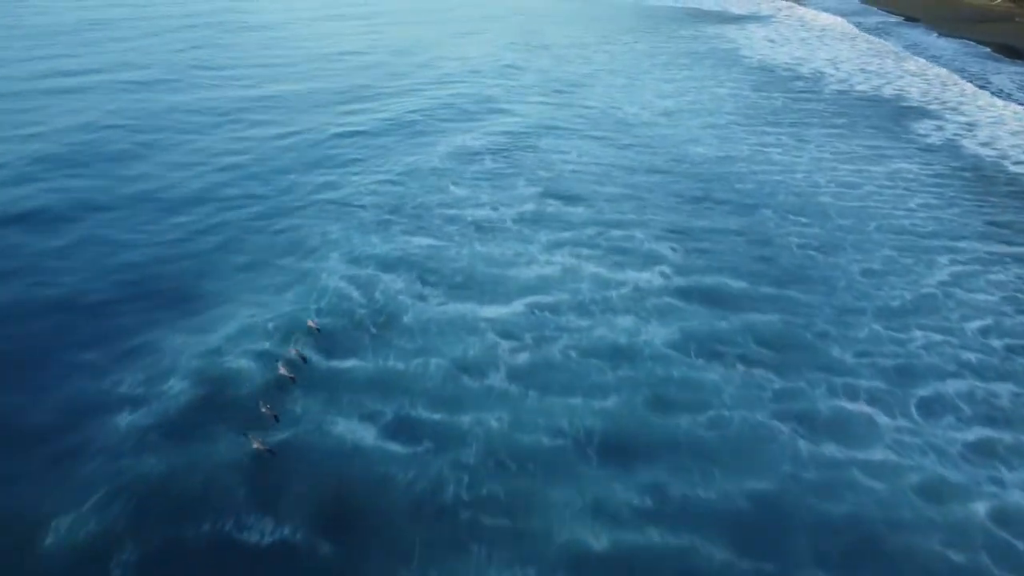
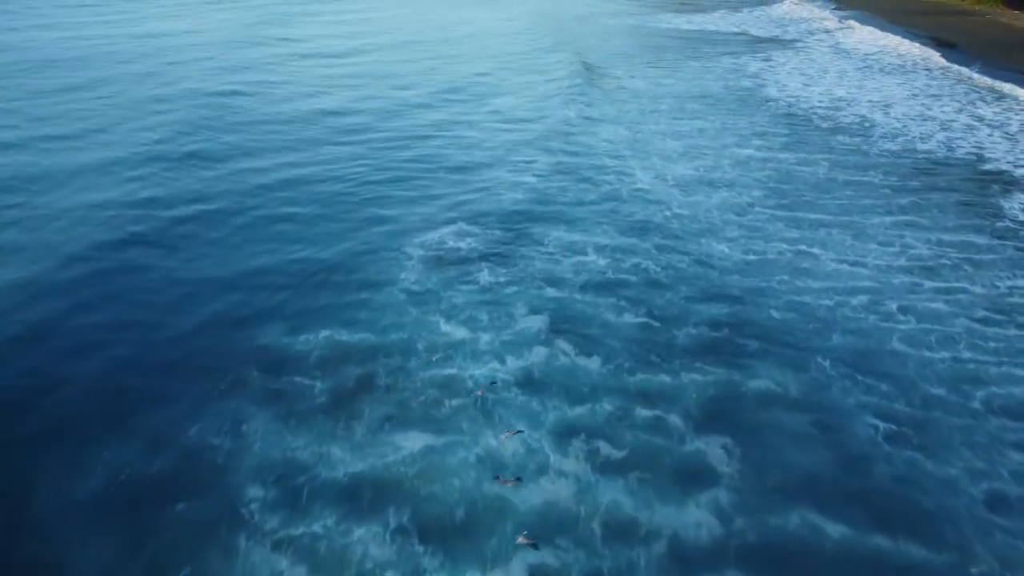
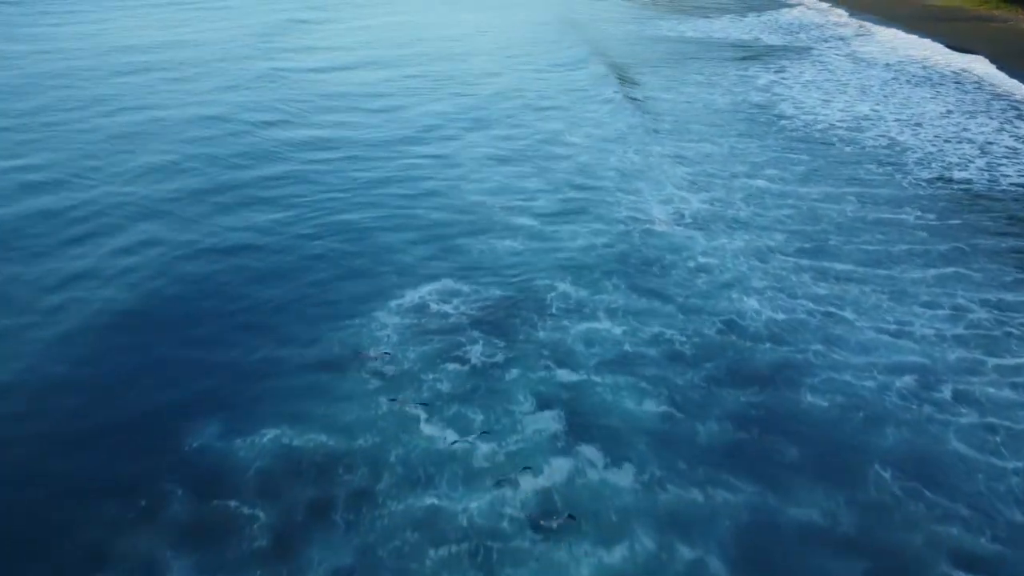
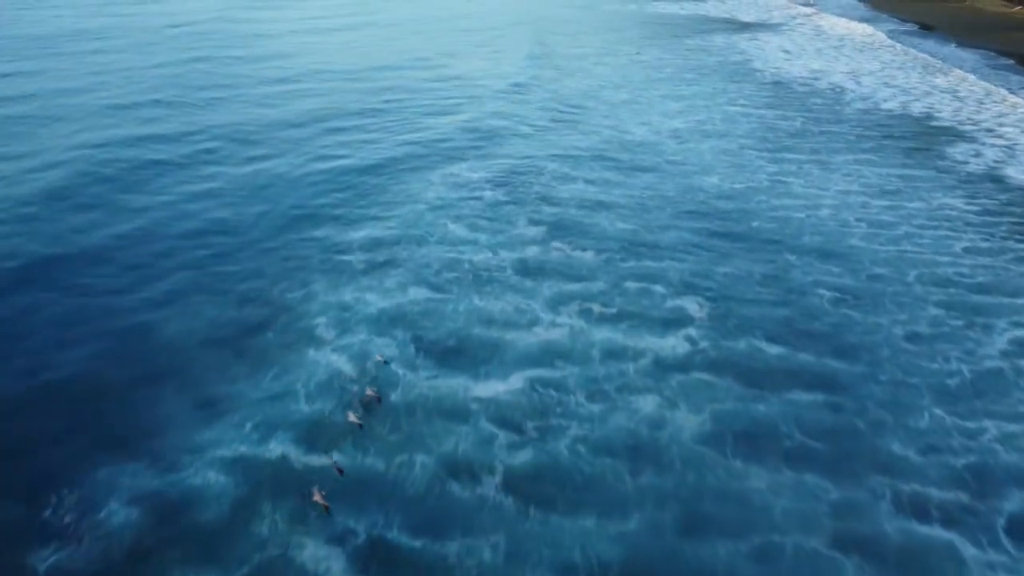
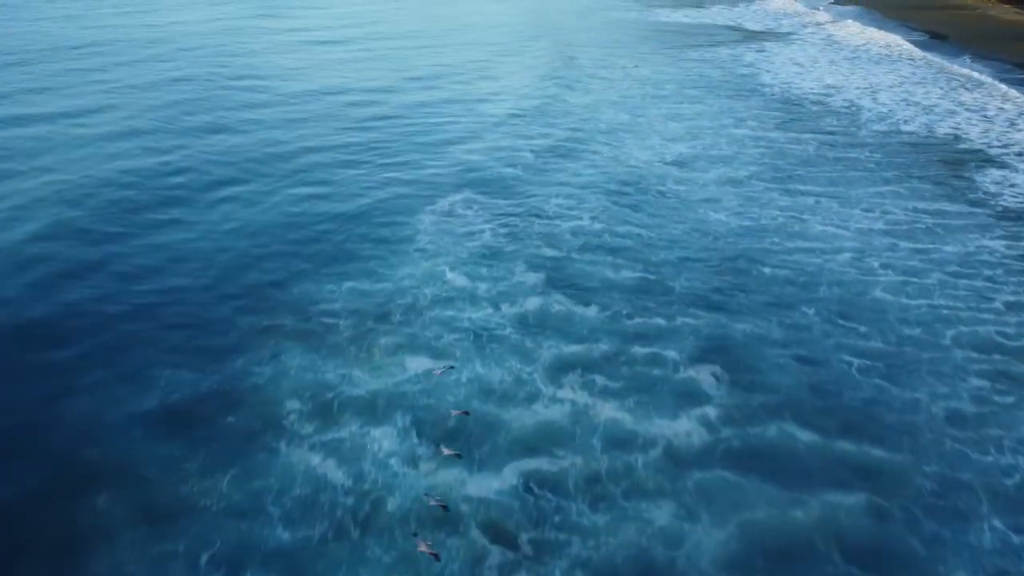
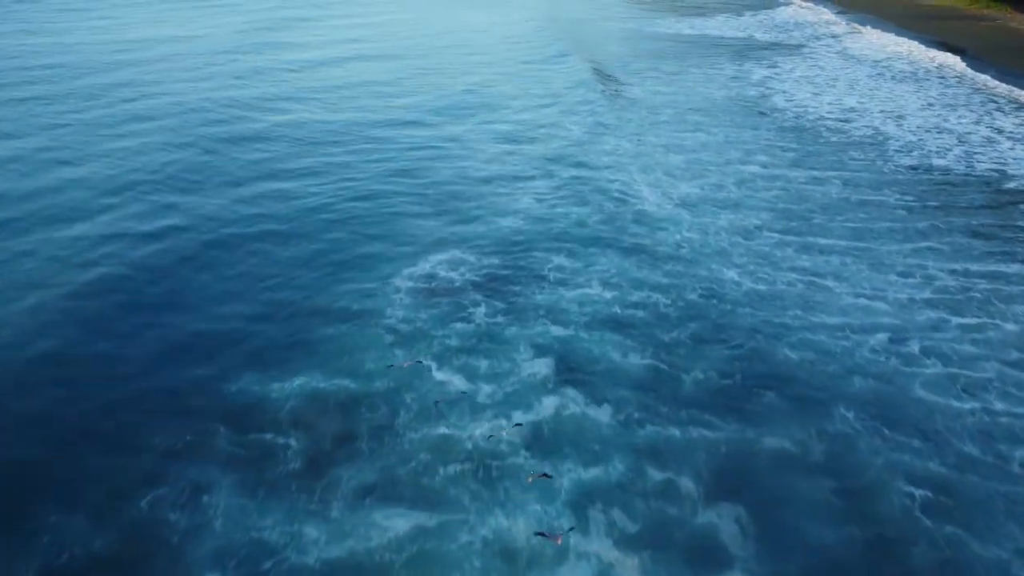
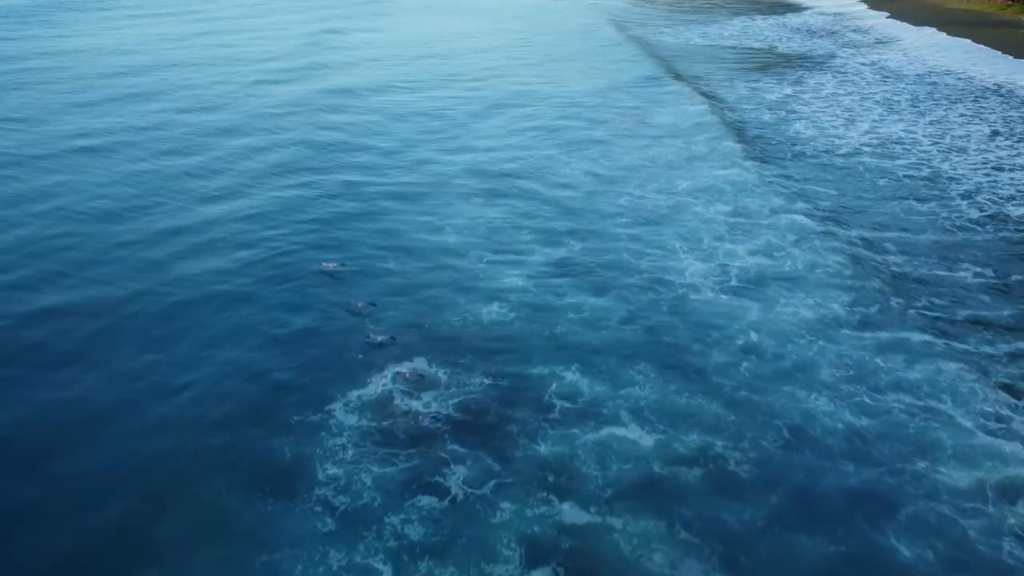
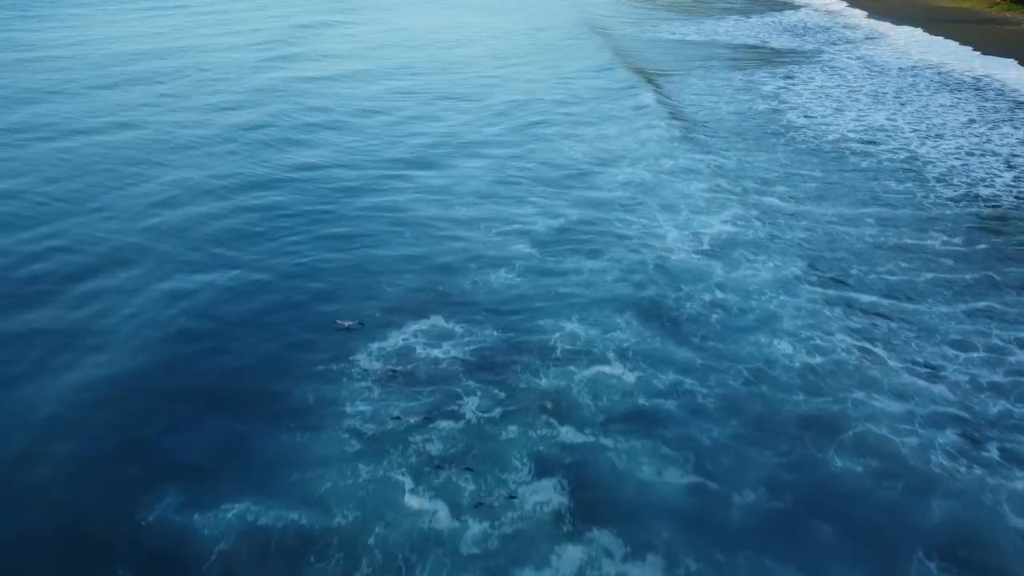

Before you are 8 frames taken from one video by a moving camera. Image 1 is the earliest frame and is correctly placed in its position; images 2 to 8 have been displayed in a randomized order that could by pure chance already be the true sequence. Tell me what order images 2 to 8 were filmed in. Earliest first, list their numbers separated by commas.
4, 5, 2, 6, 3, 8, 7
